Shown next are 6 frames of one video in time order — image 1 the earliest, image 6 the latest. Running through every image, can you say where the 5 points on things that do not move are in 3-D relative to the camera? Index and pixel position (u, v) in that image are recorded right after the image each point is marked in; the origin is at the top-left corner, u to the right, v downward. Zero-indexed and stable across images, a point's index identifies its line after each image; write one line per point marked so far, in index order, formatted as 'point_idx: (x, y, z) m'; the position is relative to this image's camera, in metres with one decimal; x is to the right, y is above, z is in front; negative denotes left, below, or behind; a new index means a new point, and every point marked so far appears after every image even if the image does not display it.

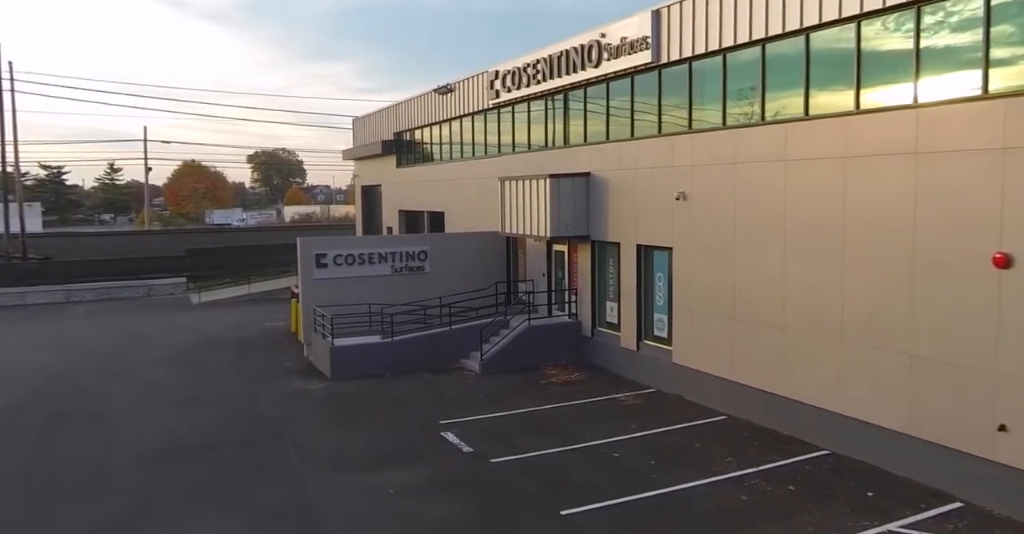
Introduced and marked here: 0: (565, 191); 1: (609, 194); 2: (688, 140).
0: (+1.3, +1.9, +18.6) m
1: (+2.3, +1.7, +18.2) m
2: (+3.6, +2.6, +15.7) m
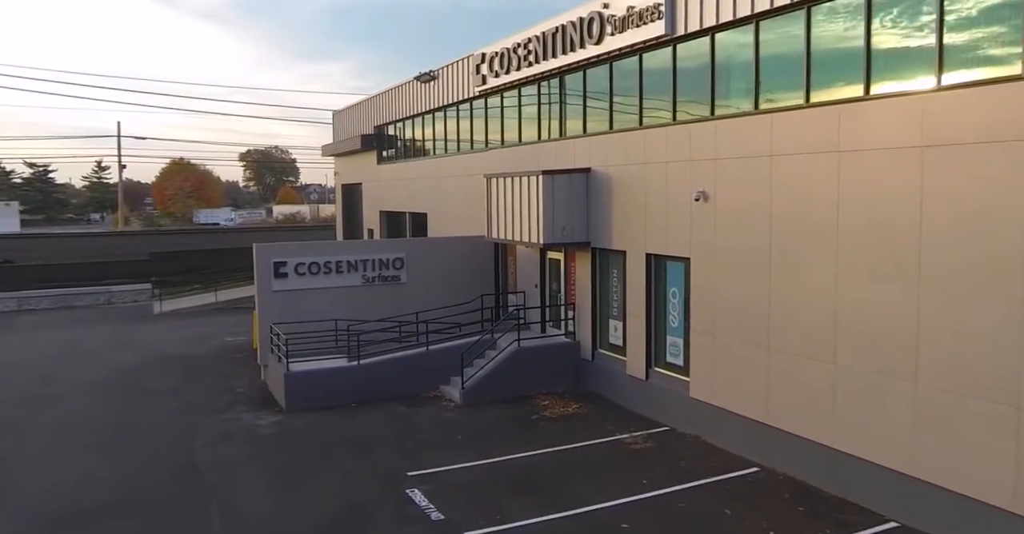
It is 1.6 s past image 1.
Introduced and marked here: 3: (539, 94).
0: (+1.0, +1.6, +15.9) m
1: (+2.0, +1.5, +15.4) m
2: (+3.3, +2.4, +12.9) m
3: (+0.7, +4.2, +18.6) m
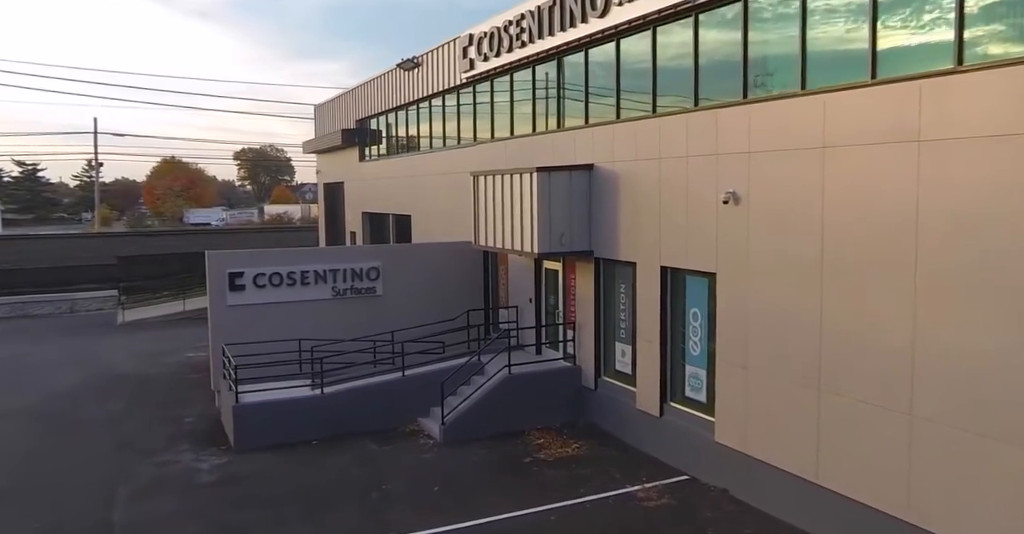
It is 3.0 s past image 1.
0: (+0.8, +1.4, +13.5) m
1: (+1.8, +1.2, +13.0) m
2: (+3.1, +2.1, +10.6) m
3: (+0.5, +4.0, +16.2) m
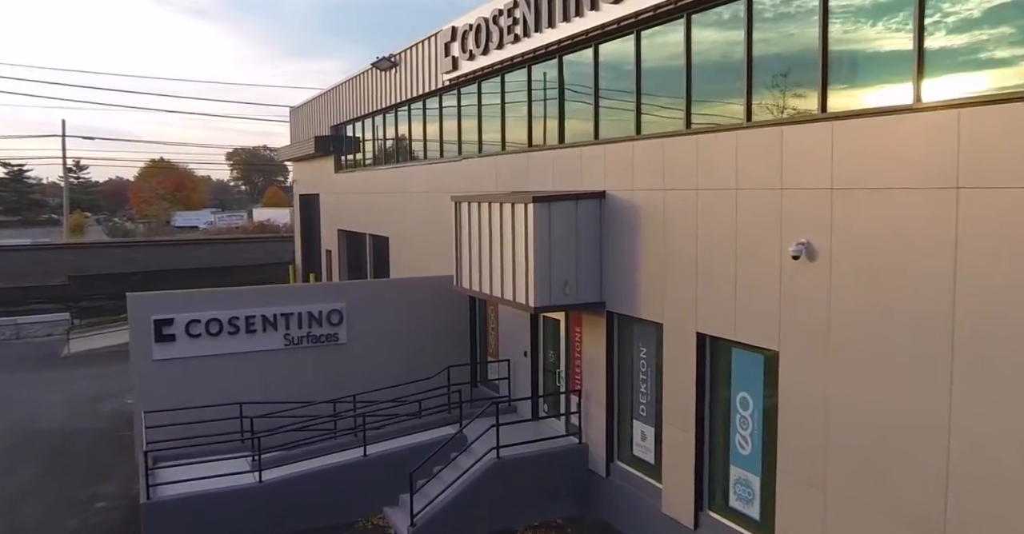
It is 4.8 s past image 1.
0: (+0.7, +0.6, +10.5) m
1: (+1.7, +0.5, +10.1) m
2: (+3.0, +1.3, +7.6) m
3: (+0.3, +3.2, +13.3) m
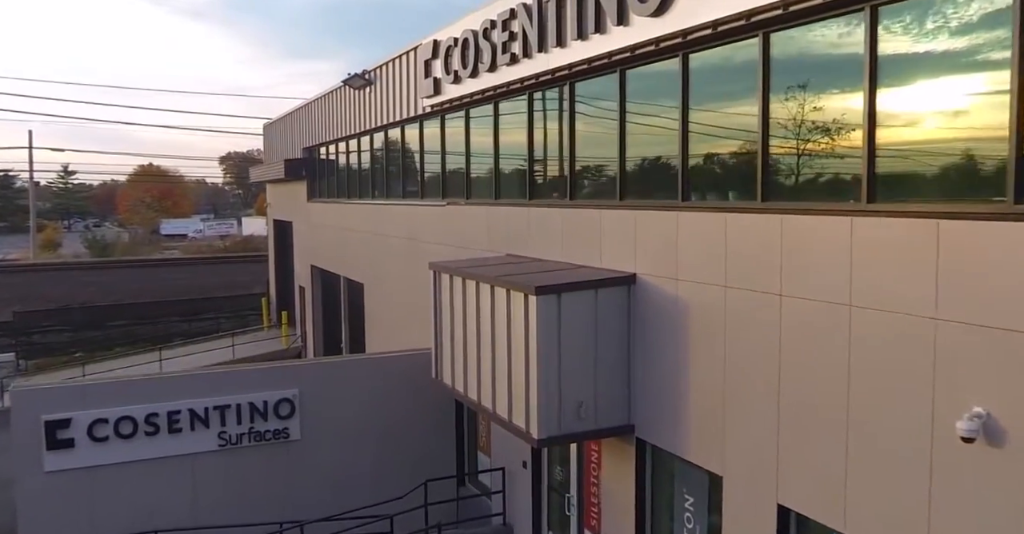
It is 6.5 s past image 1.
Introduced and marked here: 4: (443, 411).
0: (+0.6, -0.5, +7.6) m
1: (+1.6, -0.7, +7.1) m
2: (+2.9, +0.2, +4.7) m
3: (+0.3, +2.1, +10.4) m
4: (-1.1, -2.2, +12.0) m
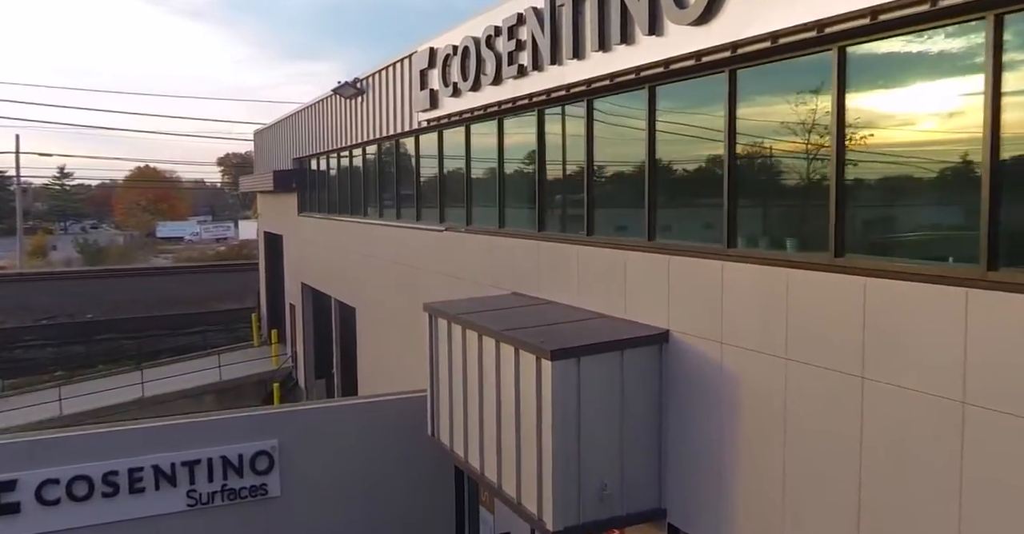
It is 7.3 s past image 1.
0: (+0.7, -1.0, +6.4) m
1: (+1.7, -1.2, +5.9) m
2: (+3.0, -0.3, +3.4) m
3: (+0.3, +1.6, +9.1) m
4: (-1.0, -2.7, +10.7) m
